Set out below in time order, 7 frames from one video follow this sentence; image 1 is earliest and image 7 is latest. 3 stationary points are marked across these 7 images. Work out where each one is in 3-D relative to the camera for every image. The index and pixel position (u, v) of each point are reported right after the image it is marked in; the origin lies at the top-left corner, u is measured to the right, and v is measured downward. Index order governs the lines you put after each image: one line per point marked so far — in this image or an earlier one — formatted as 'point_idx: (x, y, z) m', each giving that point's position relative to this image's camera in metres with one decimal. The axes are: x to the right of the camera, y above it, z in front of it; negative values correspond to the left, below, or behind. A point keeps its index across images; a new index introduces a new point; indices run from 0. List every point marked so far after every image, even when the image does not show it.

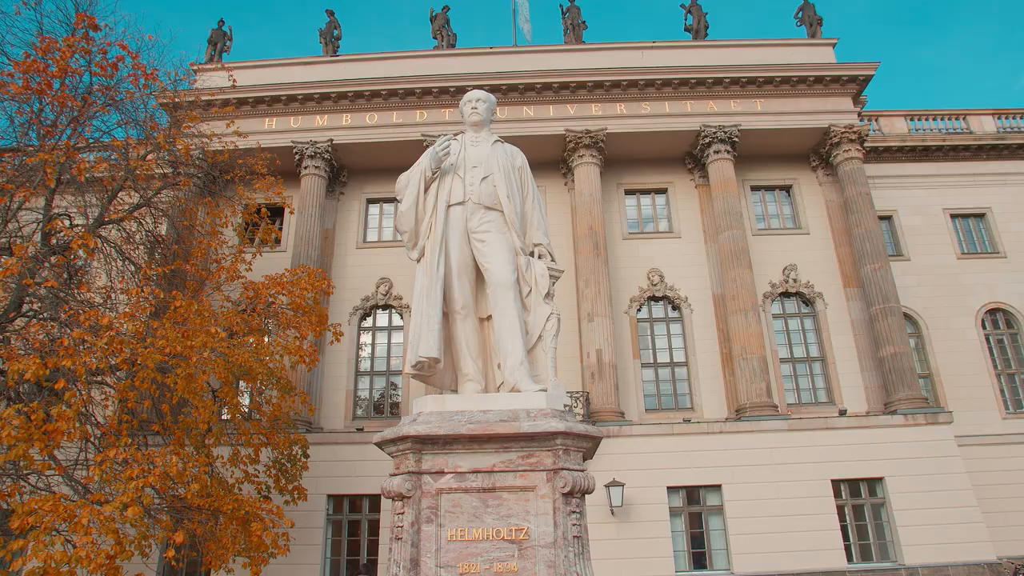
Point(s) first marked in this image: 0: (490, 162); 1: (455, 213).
0: (-0.2, +0.9, +4.9) m
1: (-0.4, +0.5, +4.8) m
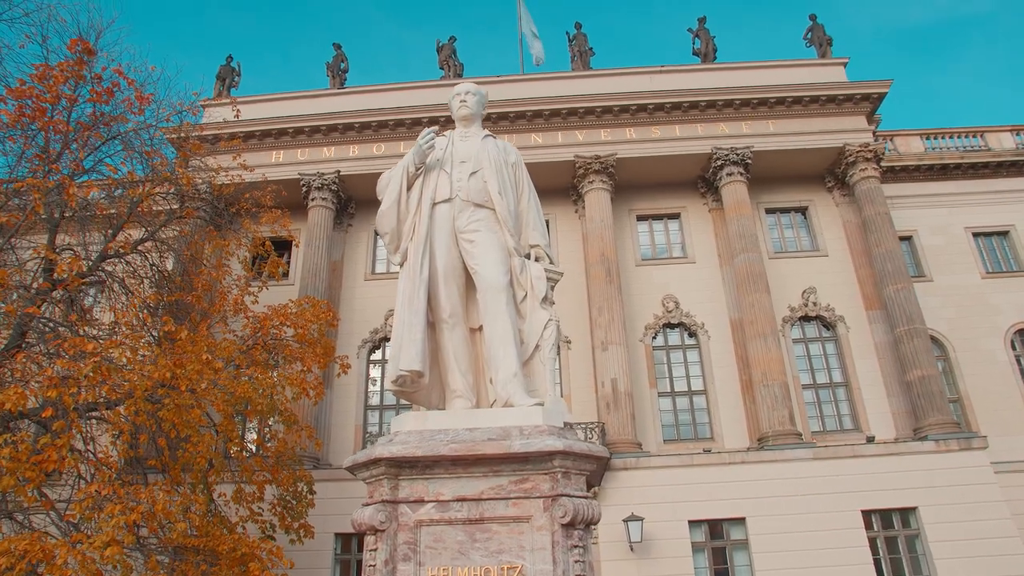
0: (-0.2, +0.8, +4.5) m
1: (-0.4, +0.5, +4.3) m
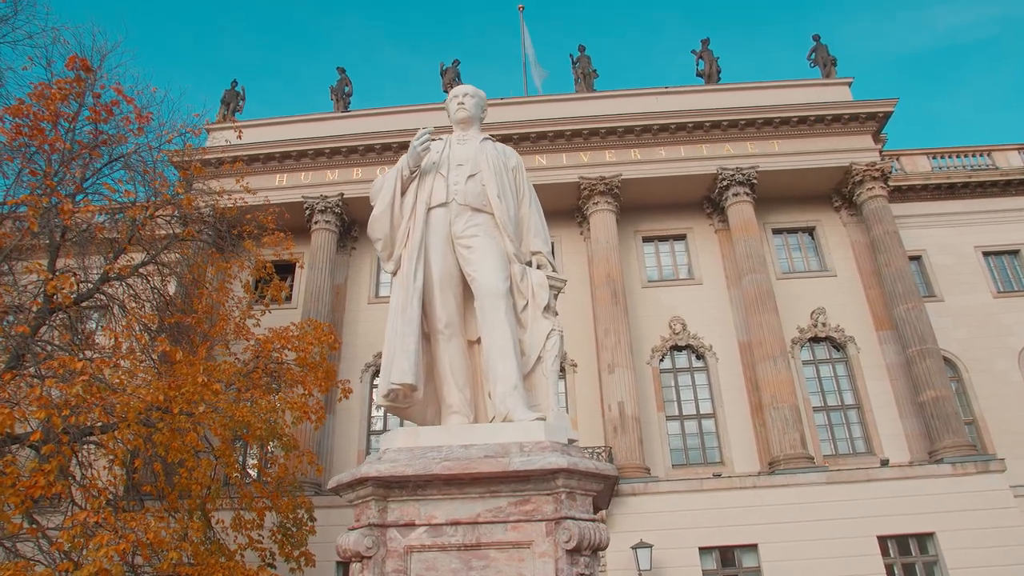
0: (-0.2, +0.8, +4.2) m
1: (-0.4, +0.4, +4.1) m
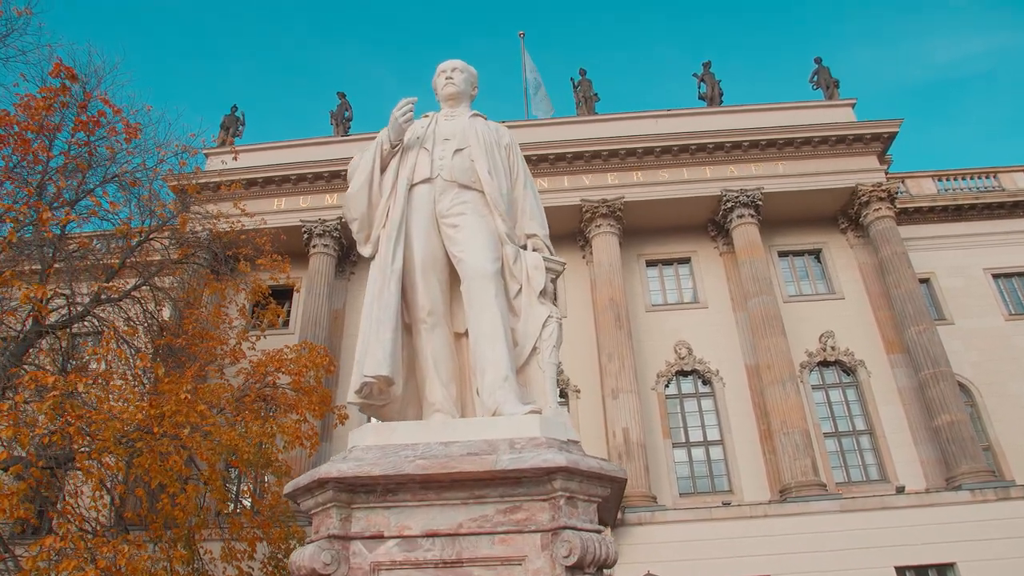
0: (-0.2, +0.8, +3.8) m
1: (-0.5, +0.5, +3.6) m
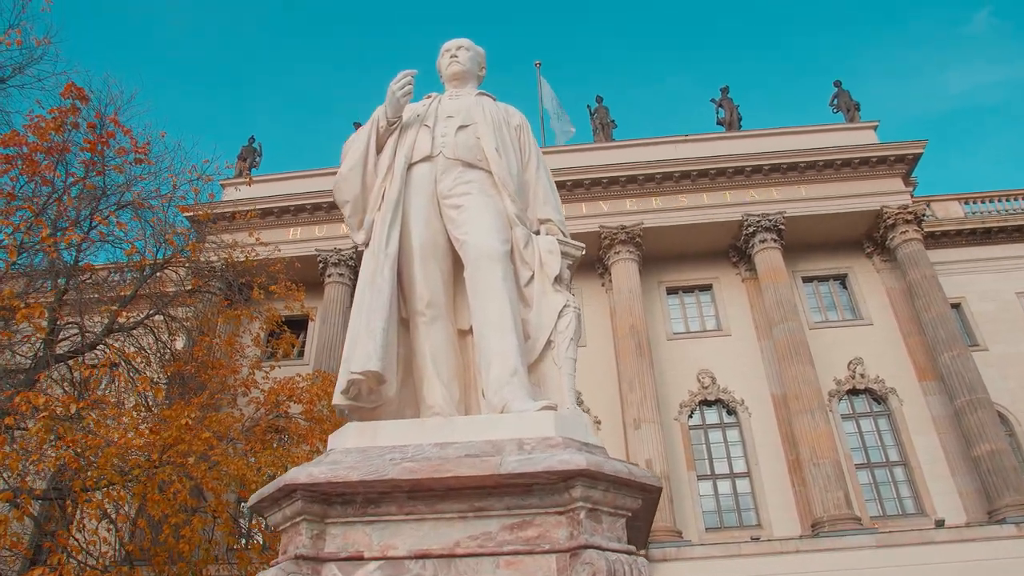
0: (-0.2, +0.8, +3.5) m
1: (-0.4, +0.5, +3.3) m
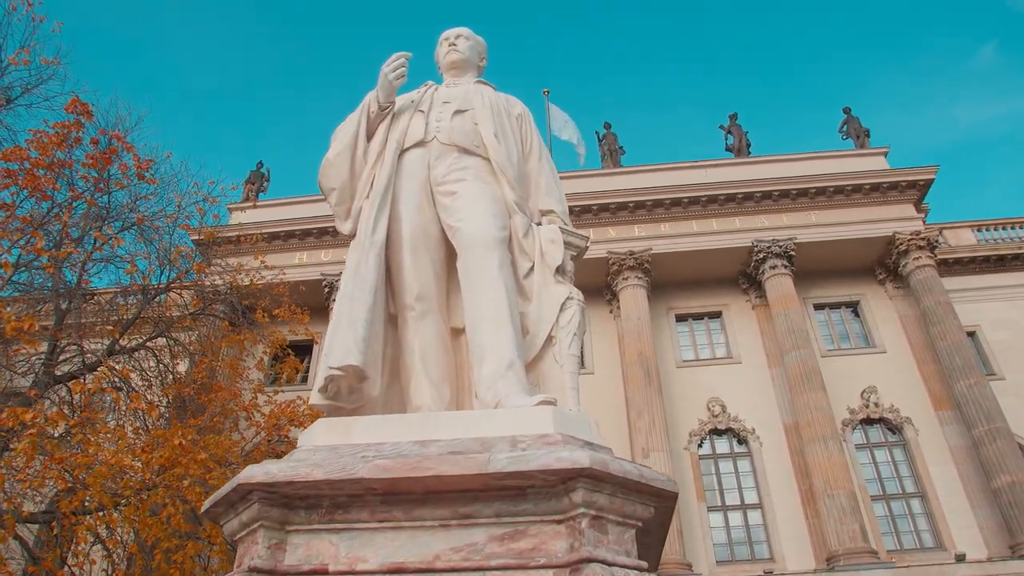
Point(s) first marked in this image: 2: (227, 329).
0: (-0.2, +0.8, +3.2) m
1: (-0.4, +0.5, +3.0) m
2: (-6.8, -0.9, +17.2) m
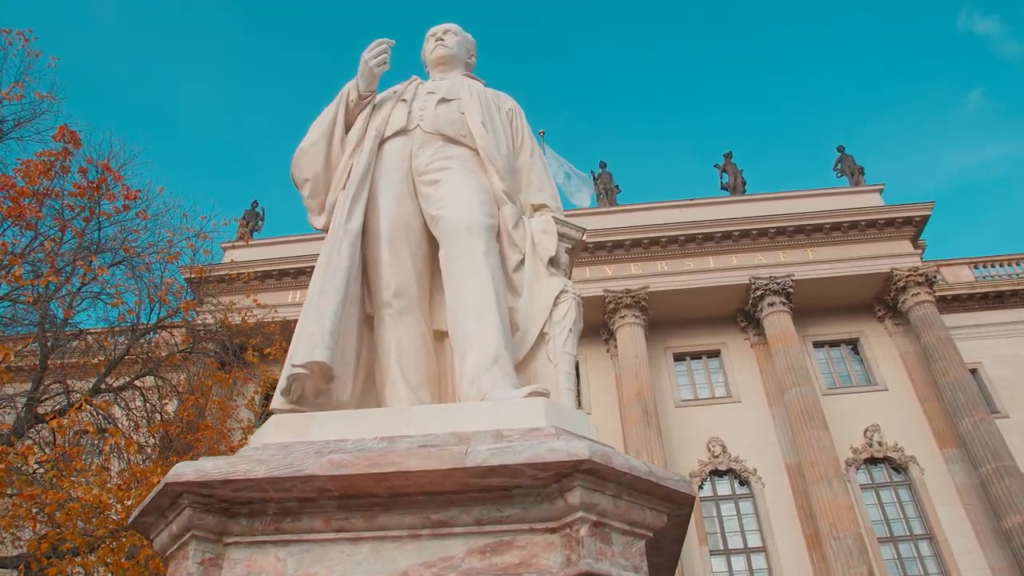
0: (-0.2, +0.8, +3.0) m
1: (-0.4, +0.5, +2.8) m
2: (-6.9, -1.8, +16.8) m
